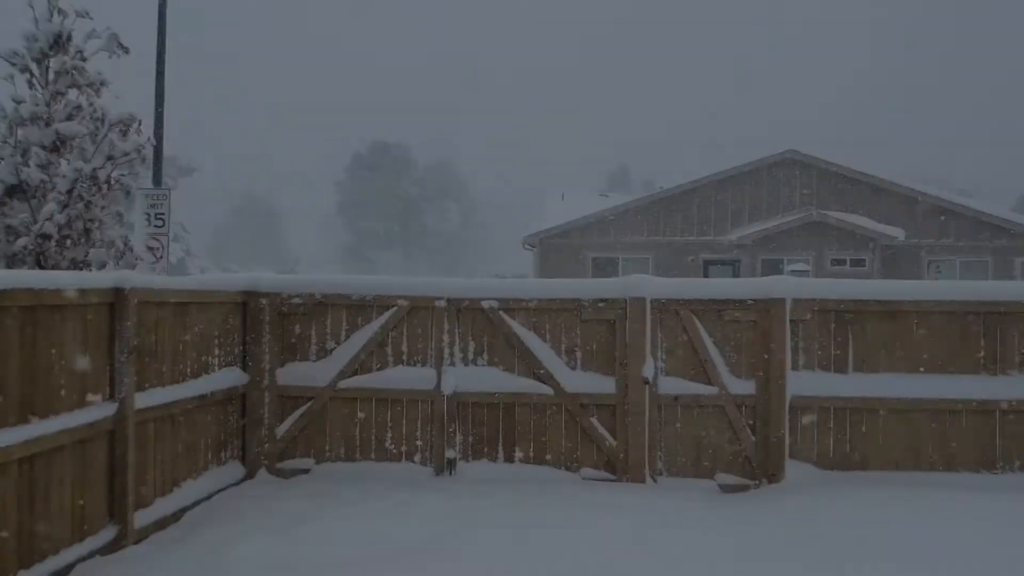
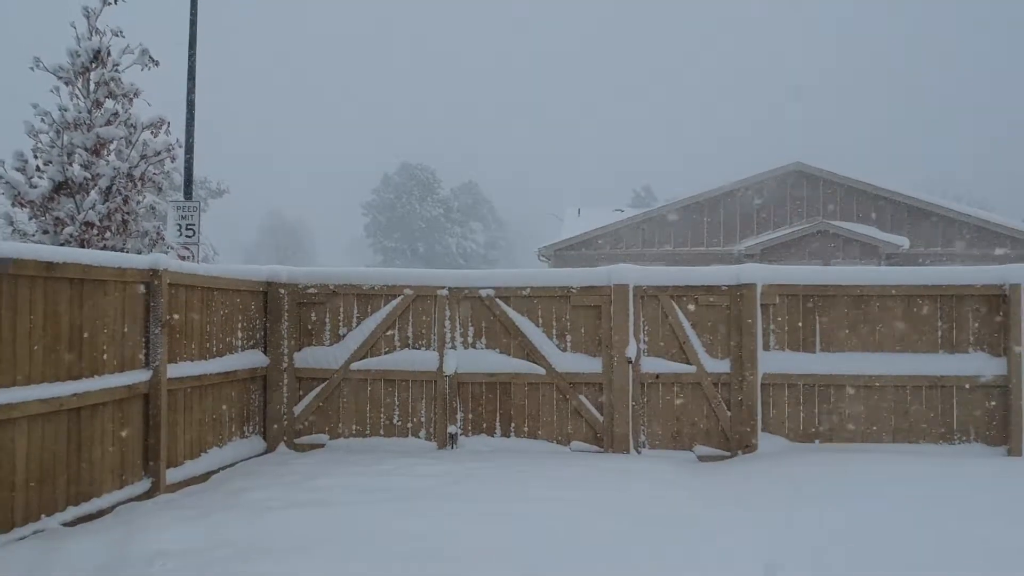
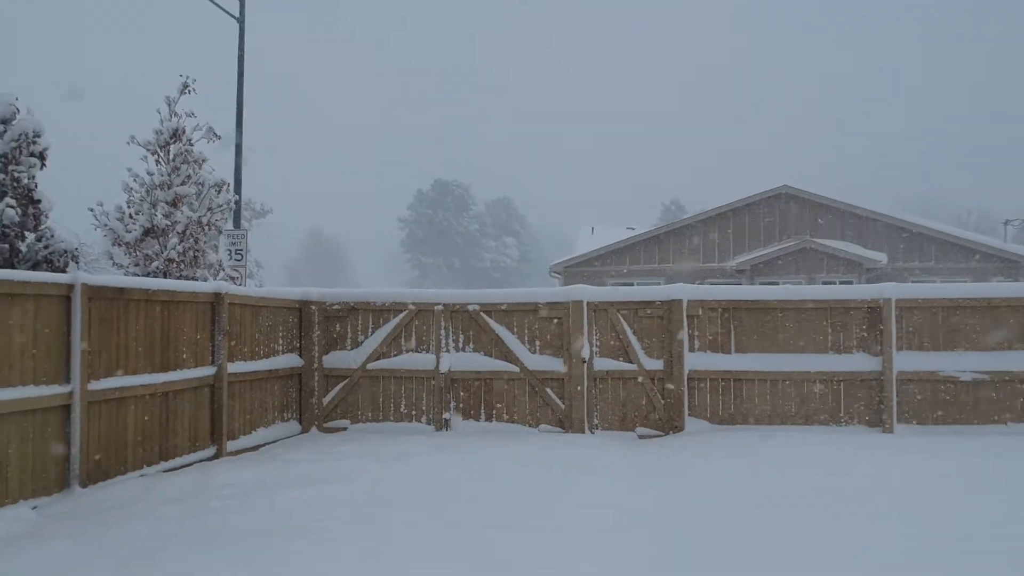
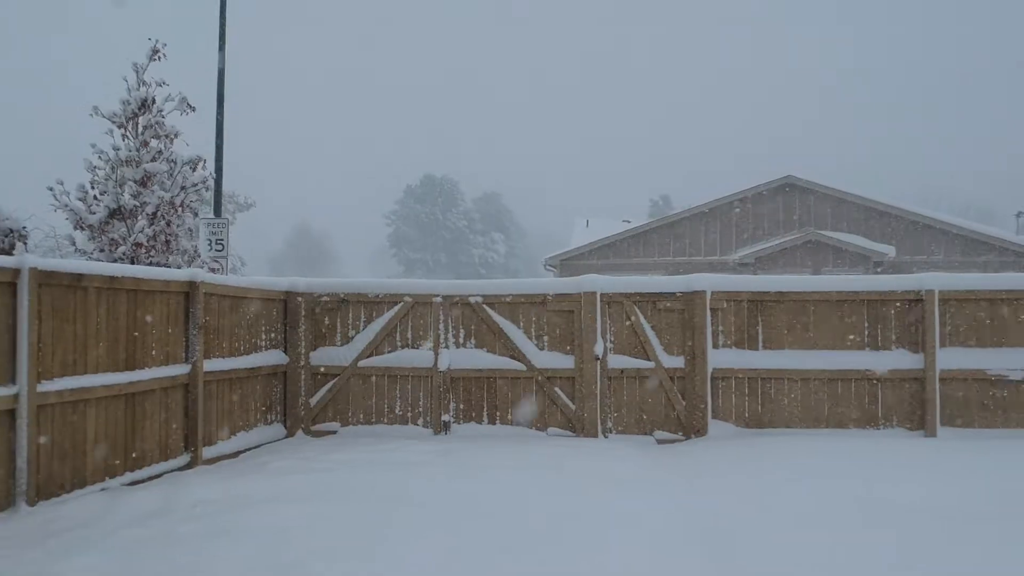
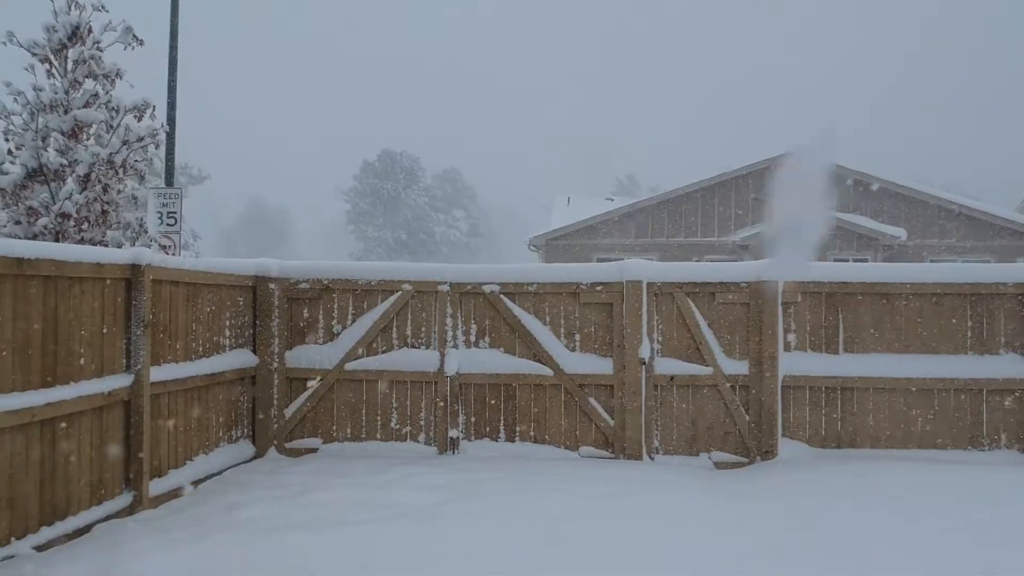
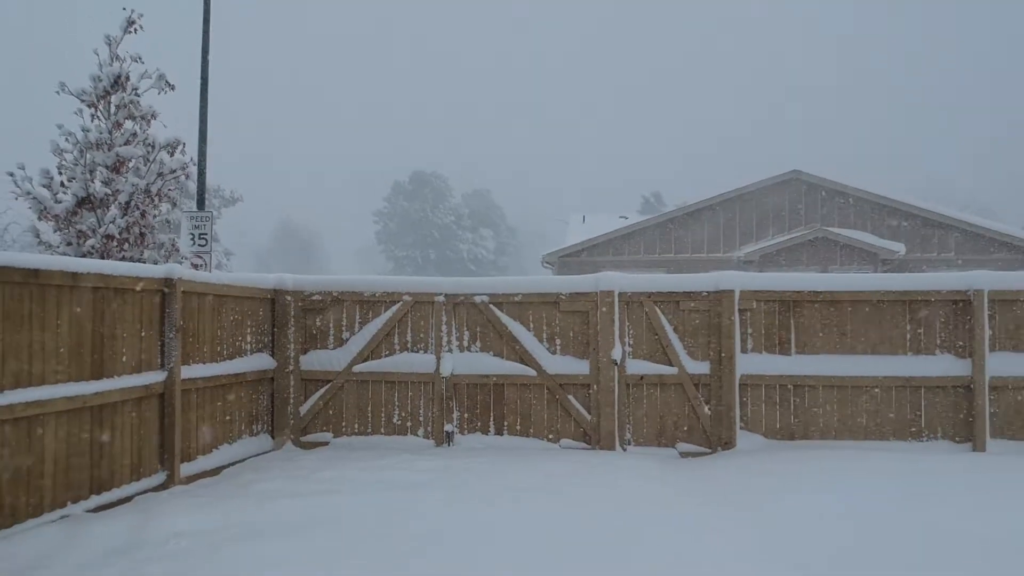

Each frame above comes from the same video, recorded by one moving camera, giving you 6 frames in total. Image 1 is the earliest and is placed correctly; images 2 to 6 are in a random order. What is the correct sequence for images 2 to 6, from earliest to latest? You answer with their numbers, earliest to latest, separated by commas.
5, 2, 6, 4, 3
